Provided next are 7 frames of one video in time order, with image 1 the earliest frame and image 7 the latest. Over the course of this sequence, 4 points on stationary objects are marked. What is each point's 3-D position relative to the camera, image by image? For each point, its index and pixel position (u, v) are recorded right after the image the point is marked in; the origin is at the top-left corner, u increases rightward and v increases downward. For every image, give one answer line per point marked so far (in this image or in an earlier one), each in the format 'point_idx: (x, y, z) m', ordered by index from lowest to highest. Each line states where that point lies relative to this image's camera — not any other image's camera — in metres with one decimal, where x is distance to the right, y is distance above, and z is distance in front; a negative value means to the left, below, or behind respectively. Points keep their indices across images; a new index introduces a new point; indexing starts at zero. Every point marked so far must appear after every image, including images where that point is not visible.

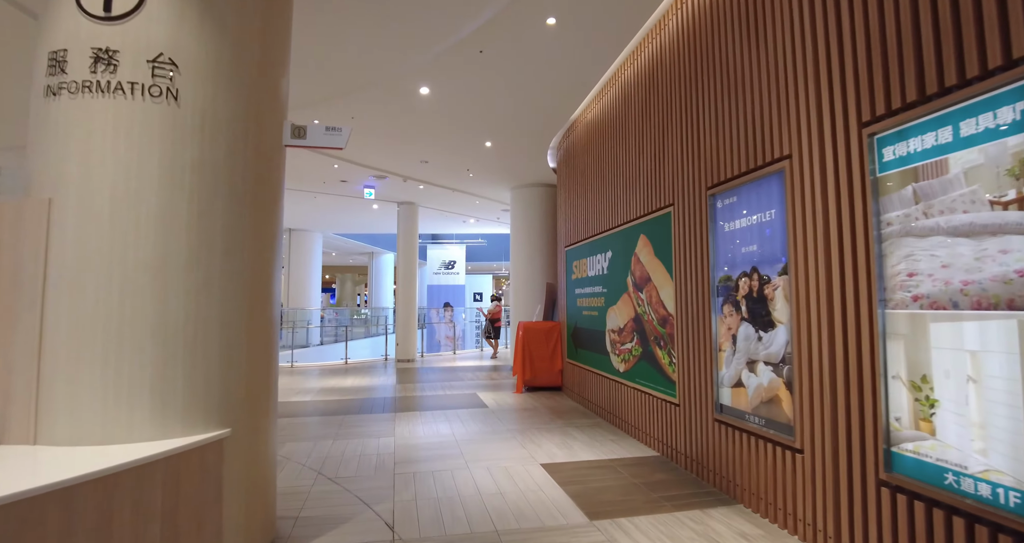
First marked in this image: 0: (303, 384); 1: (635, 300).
0: (-3.7, -2.0, +8.7) m
1: (+1.3, -0.3, +5.0) m
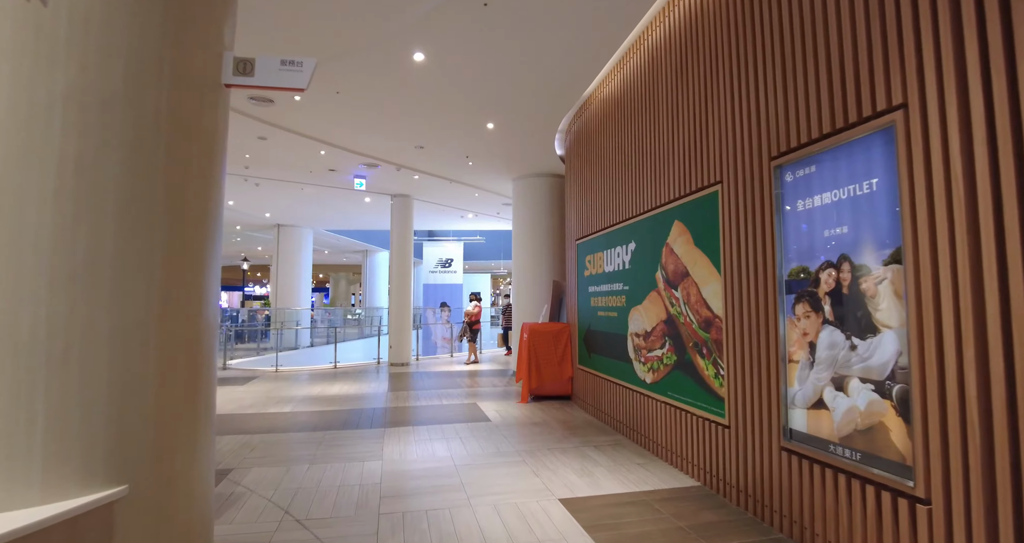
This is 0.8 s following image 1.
0: (-3.6, -1.9, +7.9) m
1: (+1.3, -0.2, +4.2) m
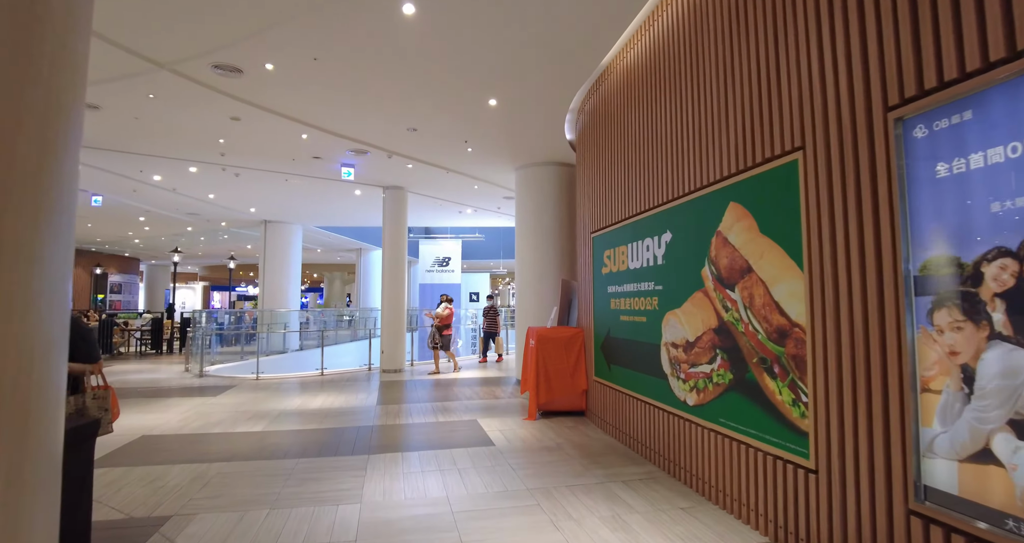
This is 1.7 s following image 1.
0: (-3.5, -1.9, +7.1) m
1: (+1.4, -0.2, +3.4) m
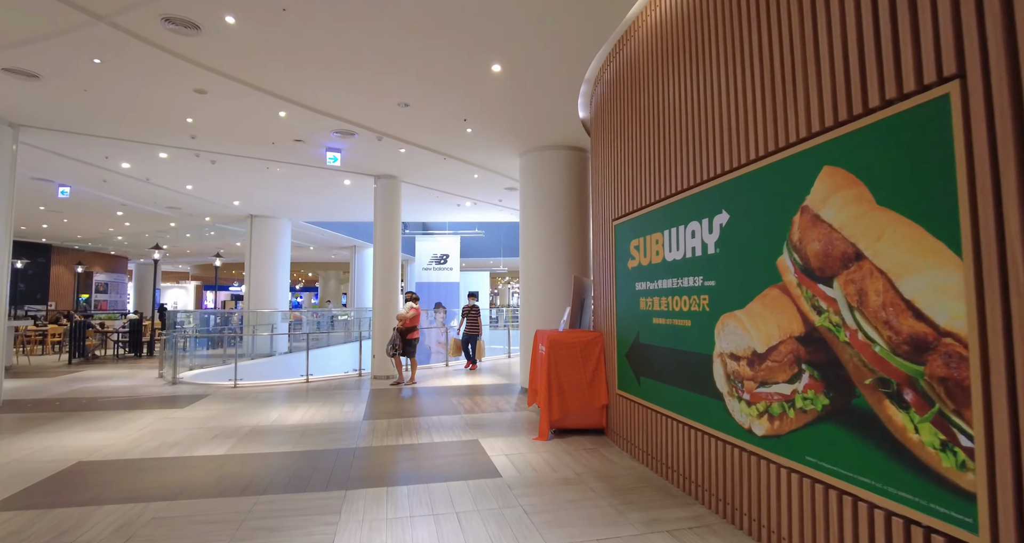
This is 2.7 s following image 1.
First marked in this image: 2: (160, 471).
0: (-3.5, -1.8, +6.2) m
1: (+1.5, -0.2, +2.5) m
2: (-3.0, -1.7, +4.2) m
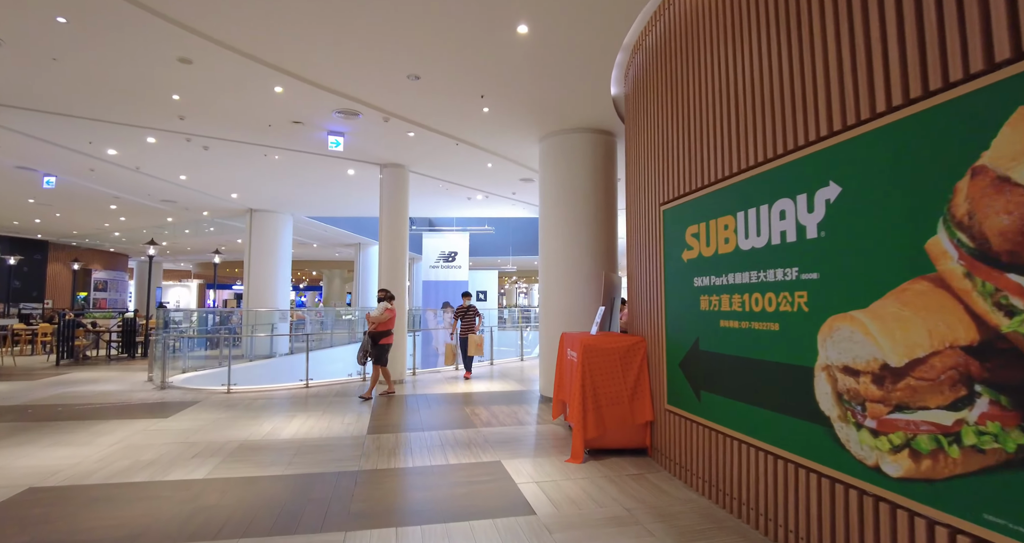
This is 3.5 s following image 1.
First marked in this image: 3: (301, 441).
0: (-3.2, -1.8, +5.5) m
1: (+1.7, -0.1, +1.8) m
2: (-2.8, -1.6, +3.5) m
3: (-2.1, -1.7, +4.8) m
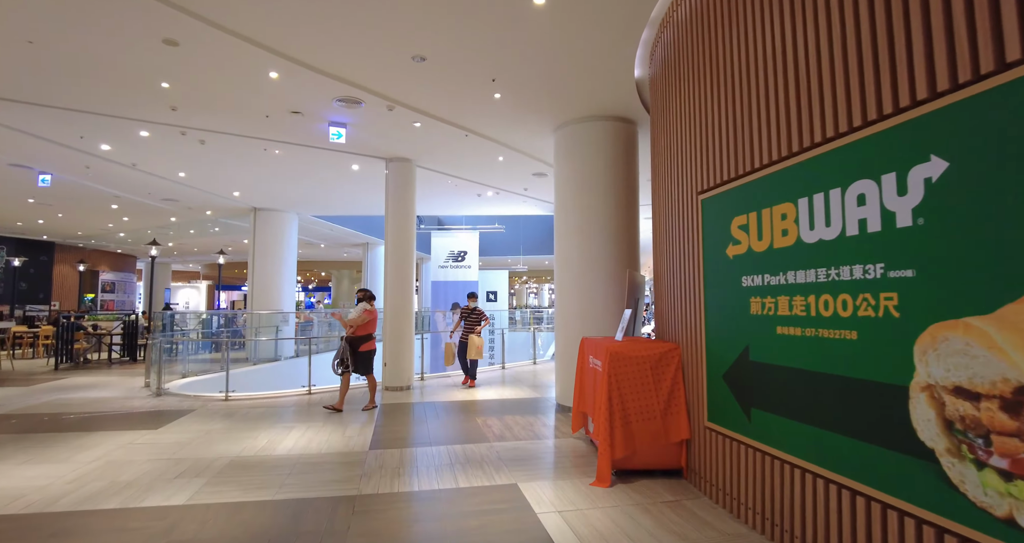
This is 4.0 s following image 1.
0: (-3.0, -1.8, +5.1) m
1: (+1.8, -0.1, +1.3) m
2: (-2.6, -1.6, +3.0) m
3: (-2.0, -1.7, +4.4) m
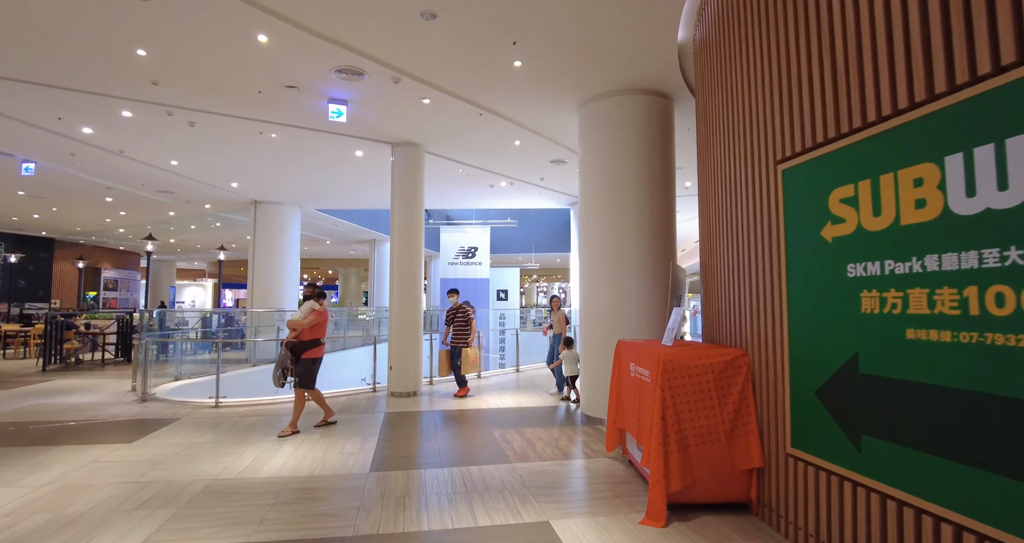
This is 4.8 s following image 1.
0: (-2.8, -1.7, +4.5) m
1: (+2.0, 0.0, +0.5) m
2: (-2.5, -1.6, +2.4) m
3: (-1.8, -1.6, +3.7) m
